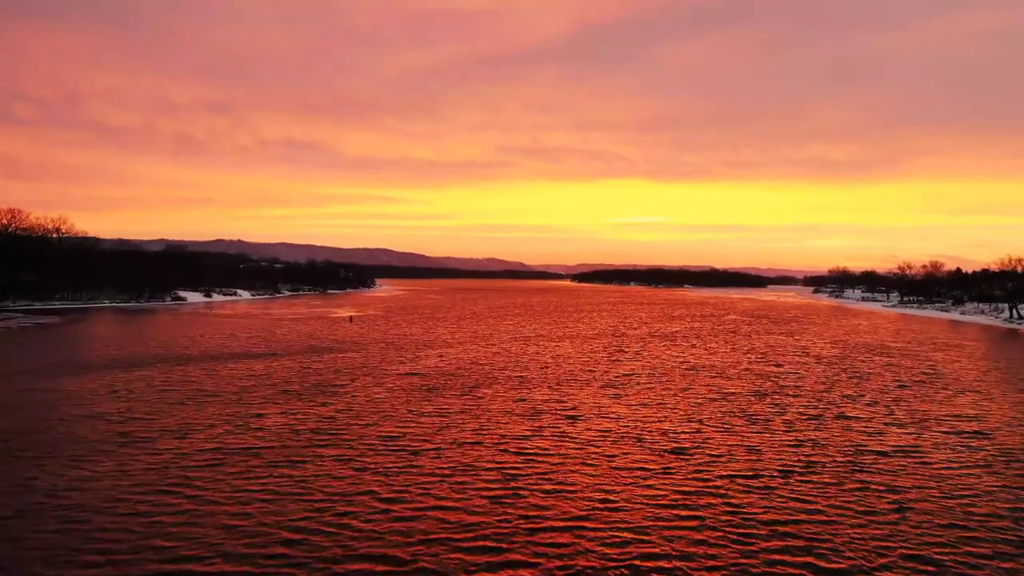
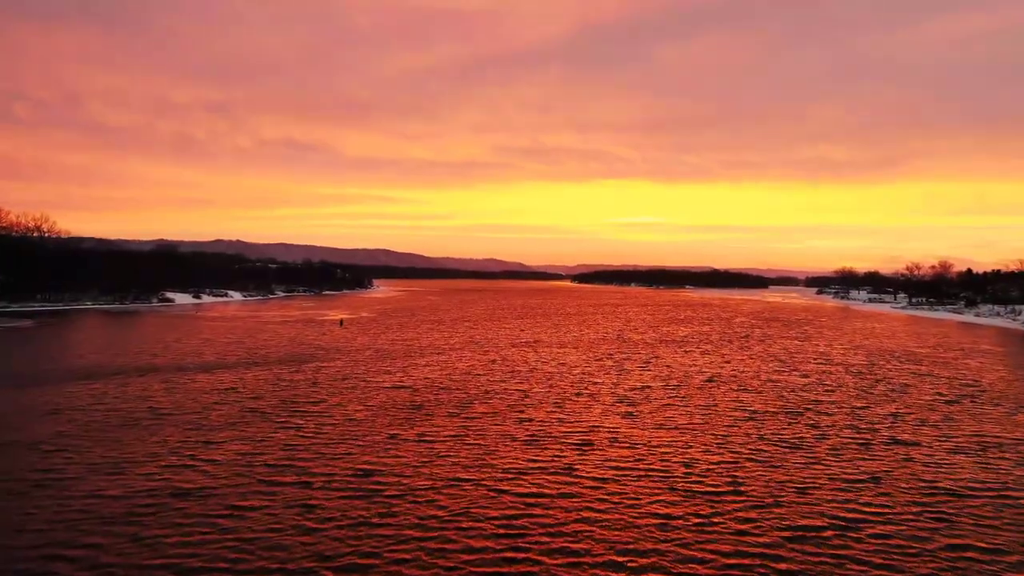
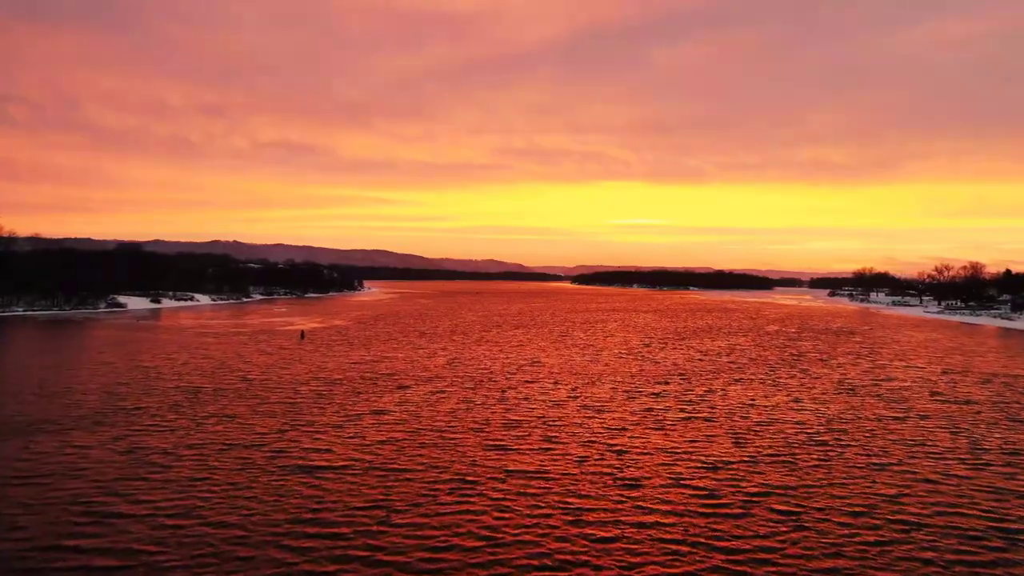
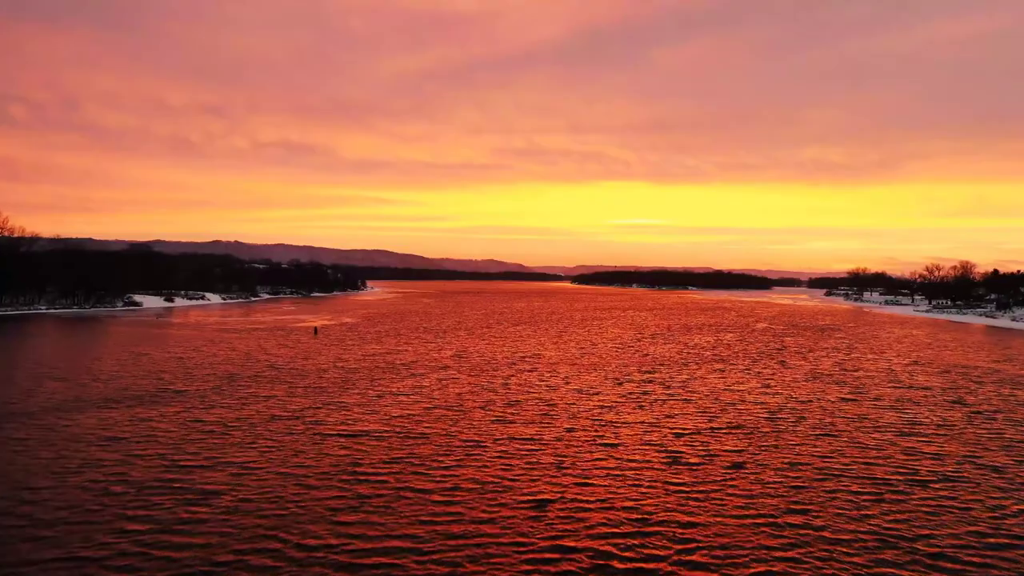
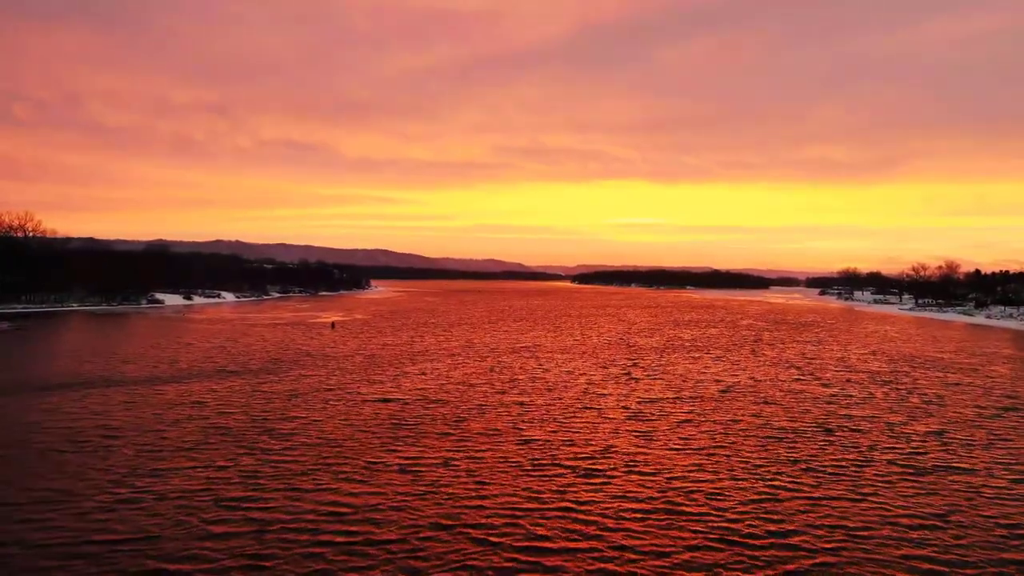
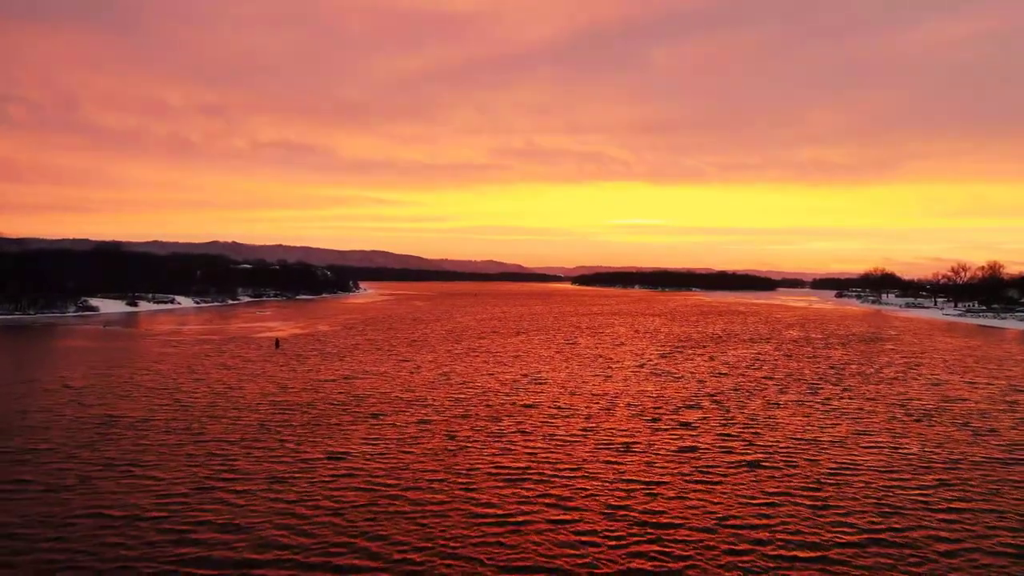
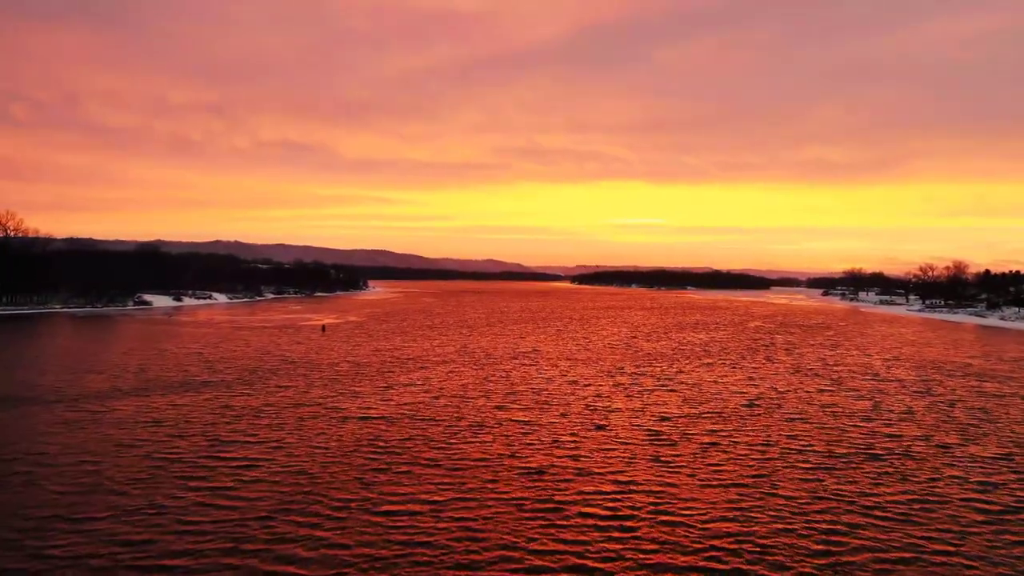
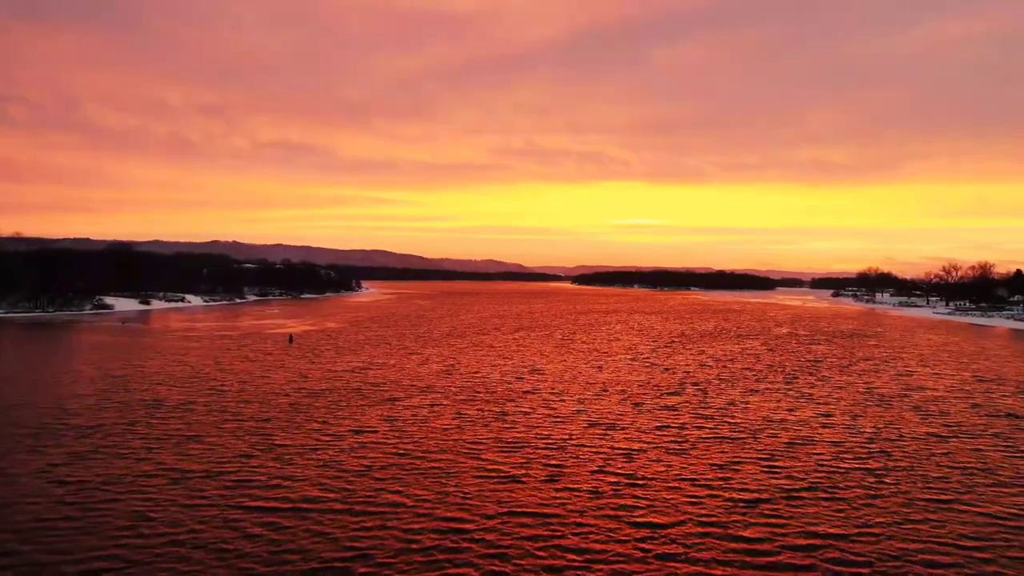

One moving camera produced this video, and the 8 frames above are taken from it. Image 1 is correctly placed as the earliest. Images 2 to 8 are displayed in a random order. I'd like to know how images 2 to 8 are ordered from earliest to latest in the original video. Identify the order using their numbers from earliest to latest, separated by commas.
2, 5, 7, 4, 3, 8, 6
